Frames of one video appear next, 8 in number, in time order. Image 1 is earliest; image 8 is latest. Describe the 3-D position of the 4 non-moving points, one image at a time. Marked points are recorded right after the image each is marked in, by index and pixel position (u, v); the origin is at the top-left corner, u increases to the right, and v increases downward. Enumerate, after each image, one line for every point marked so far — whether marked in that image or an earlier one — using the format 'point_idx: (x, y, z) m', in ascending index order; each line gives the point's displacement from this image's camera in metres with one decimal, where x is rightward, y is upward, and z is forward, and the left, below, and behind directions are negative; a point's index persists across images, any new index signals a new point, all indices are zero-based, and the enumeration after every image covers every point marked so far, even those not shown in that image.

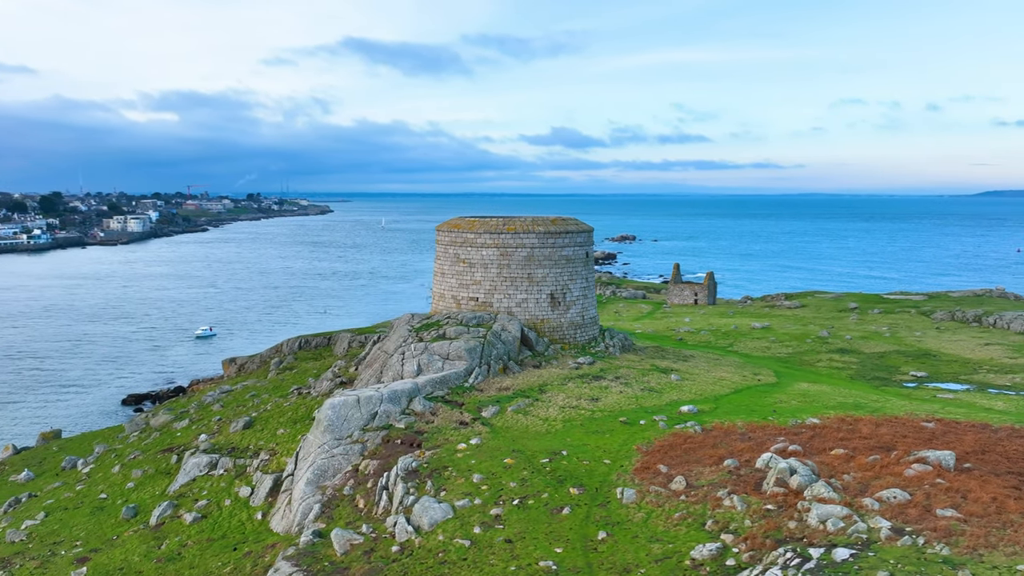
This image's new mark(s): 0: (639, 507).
0: (+2.5, -4.2, +15.8) m
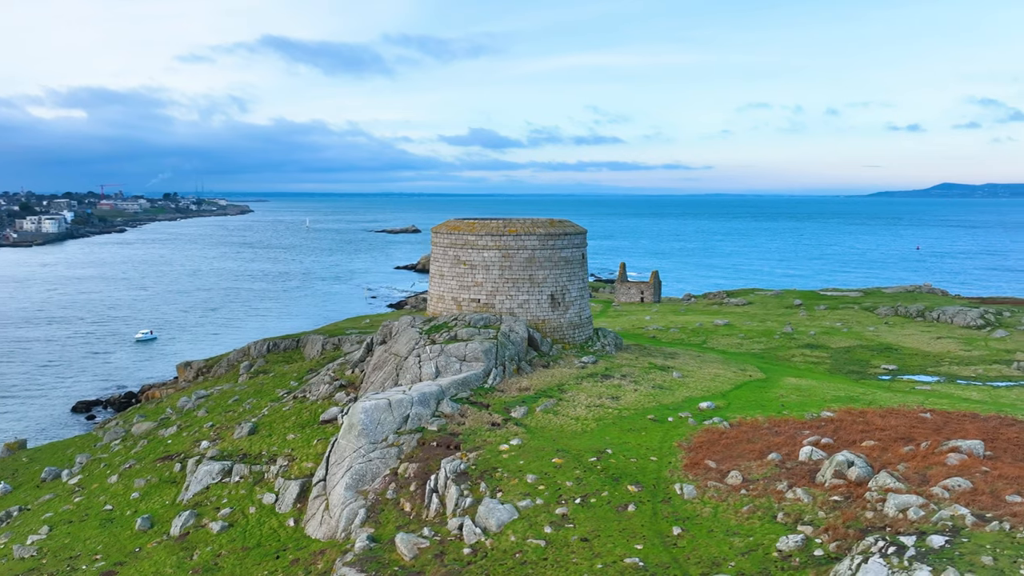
0: (+3.8, -4.2, +16.3) m
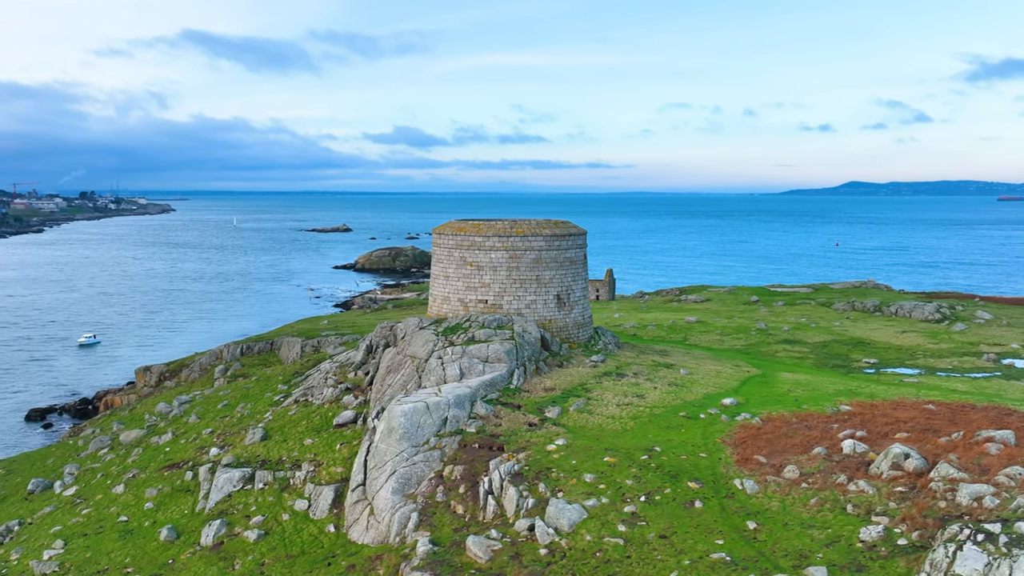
0: (+5.2, -4.2, +16.7) m
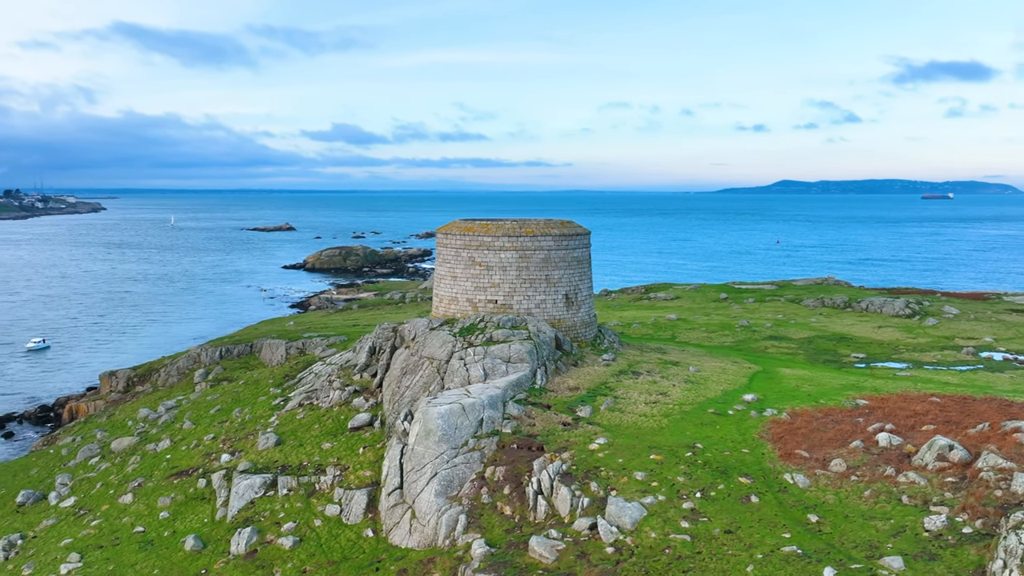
0: (+6.4, -4.2, +17.1) m
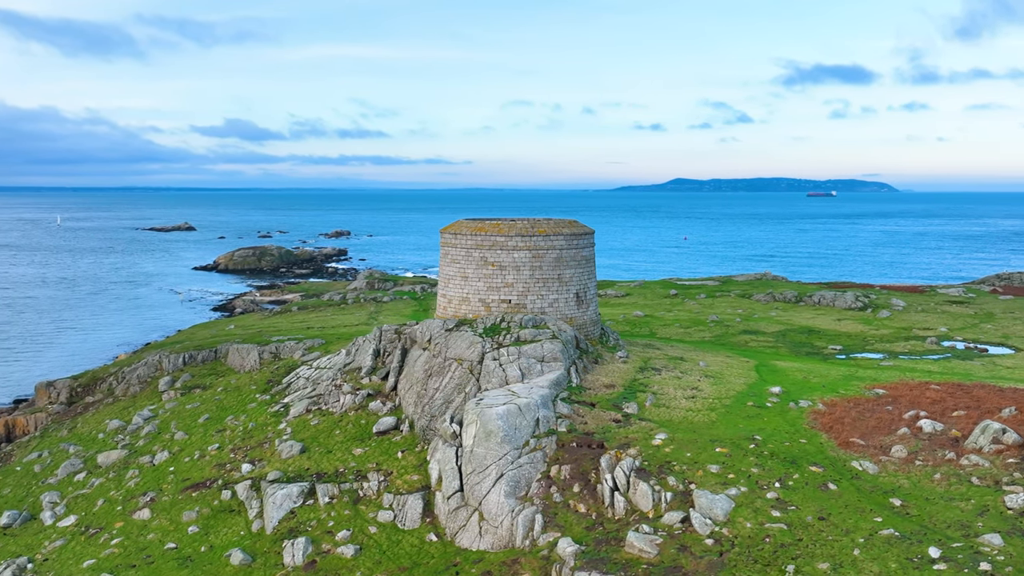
0: (+8.3, -4.1, +18.0) m
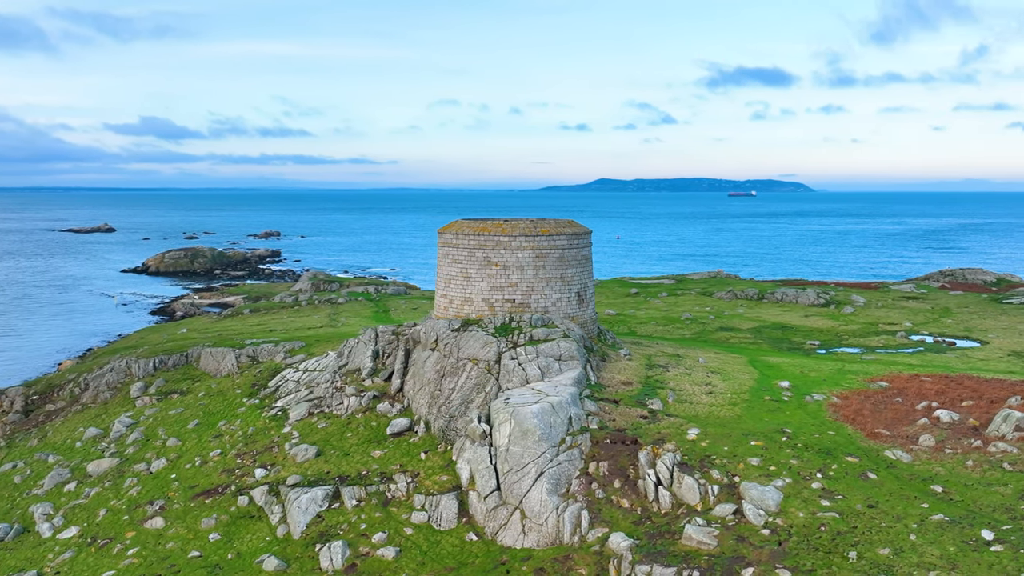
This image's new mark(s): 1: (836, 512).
0: (+9.4, -4.0, +18.7) m
1: (+6.6, -4.6, +17.0) m
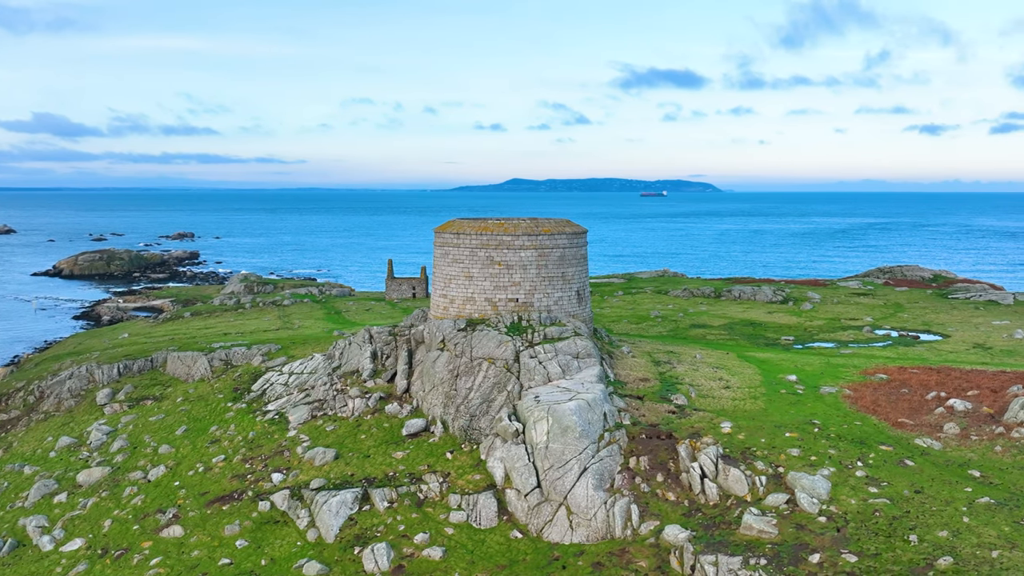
0: (+10.6, -3.8, +19.7) m
1: (+8.0, -4.5, +17.8) m
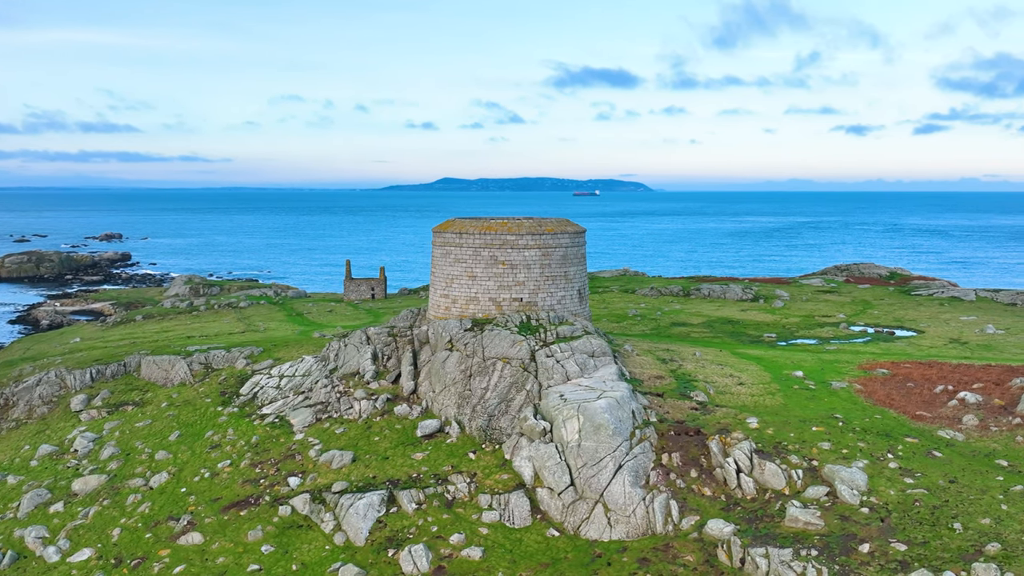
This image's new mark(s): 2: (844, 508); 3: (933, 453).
0: (+11.6, -3.8, +20.5) m
1: (+9.1, -4.4, +18.4) m
2: (+7.2, -4.8, +18.1) m
3: (+10.1, -4.0, +19.9) m
